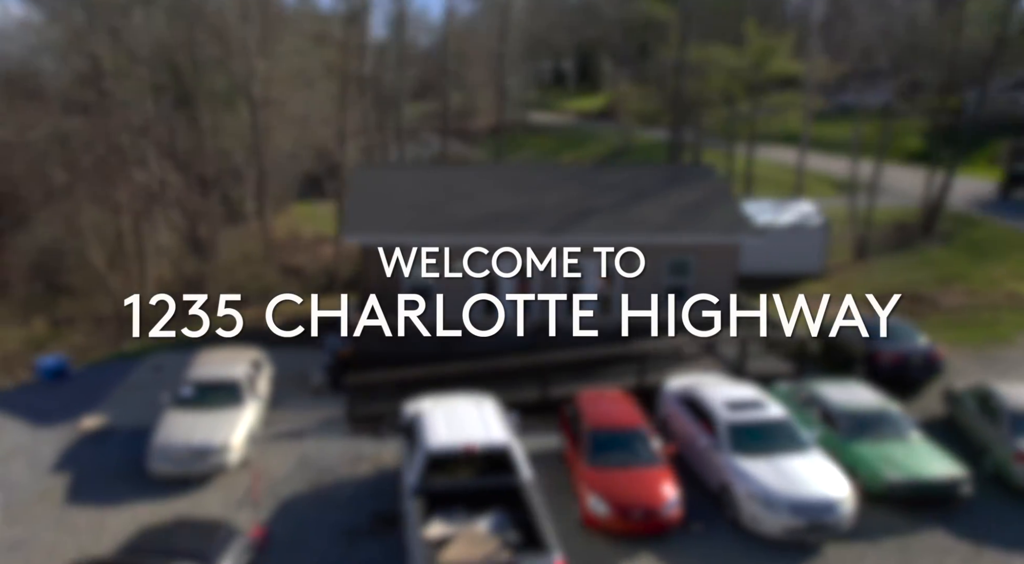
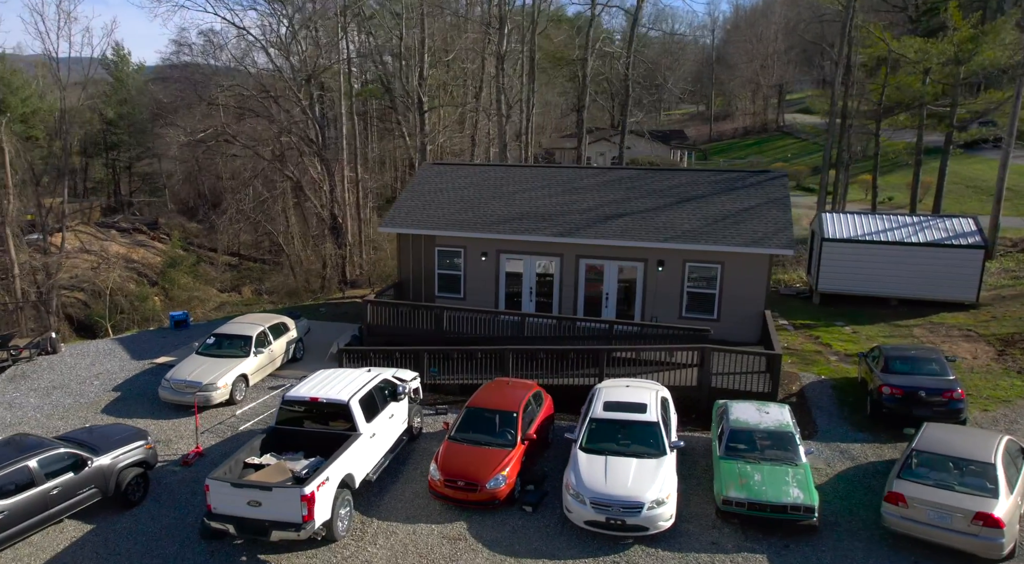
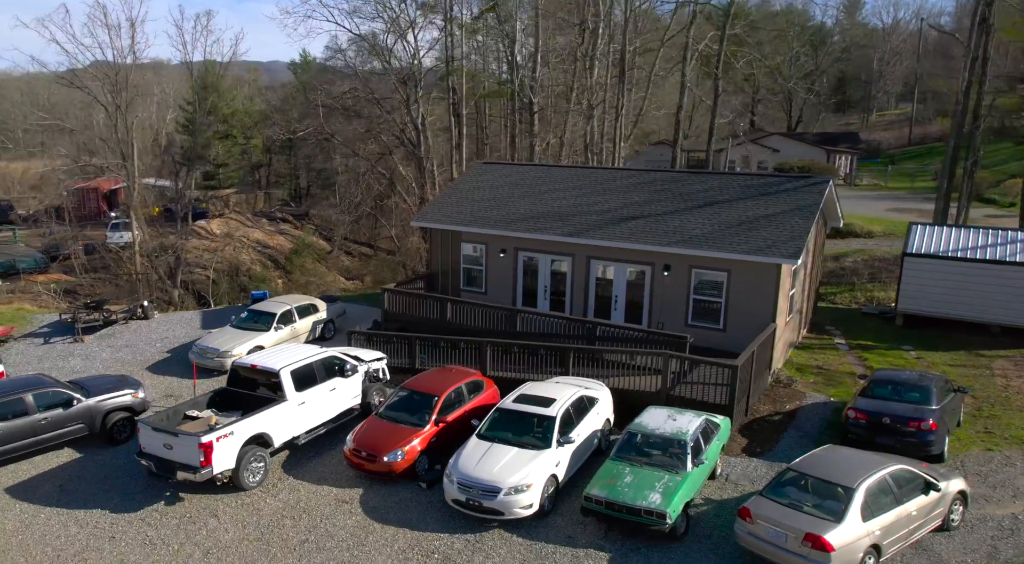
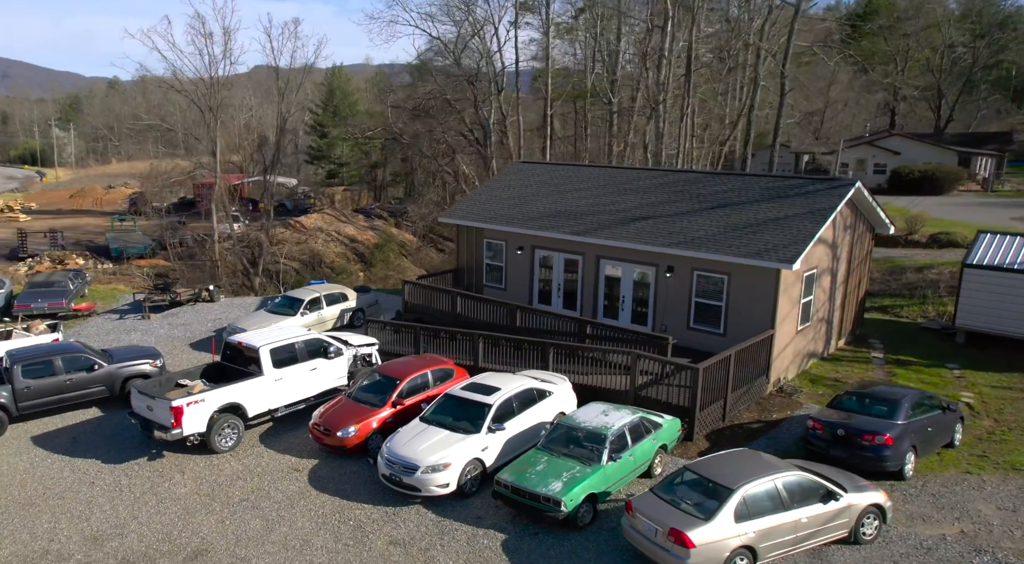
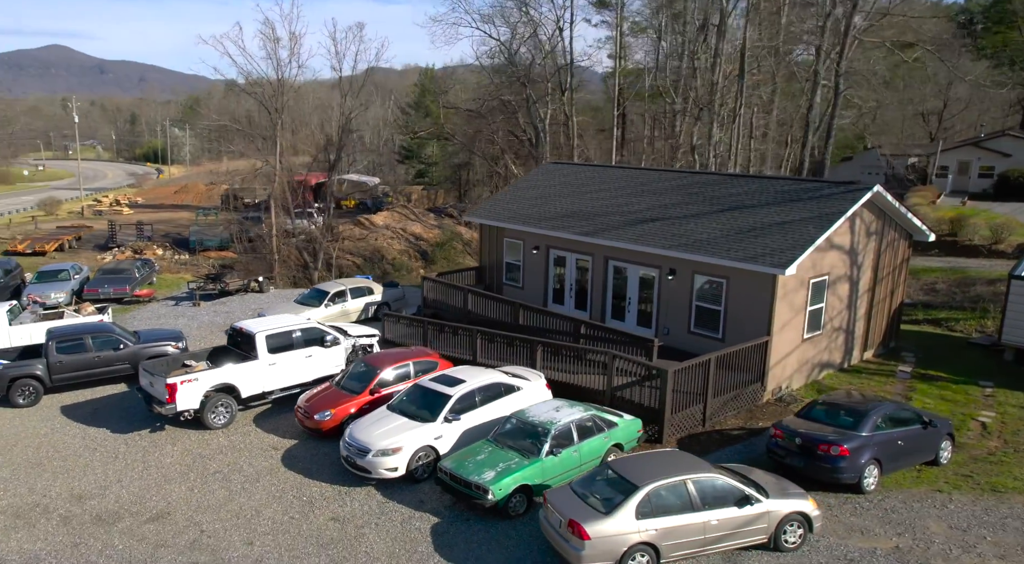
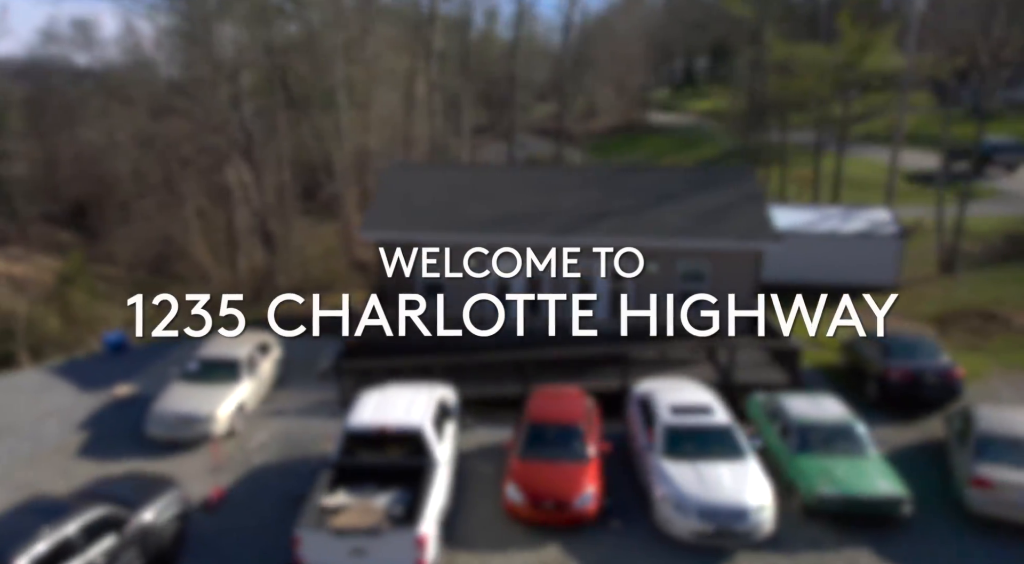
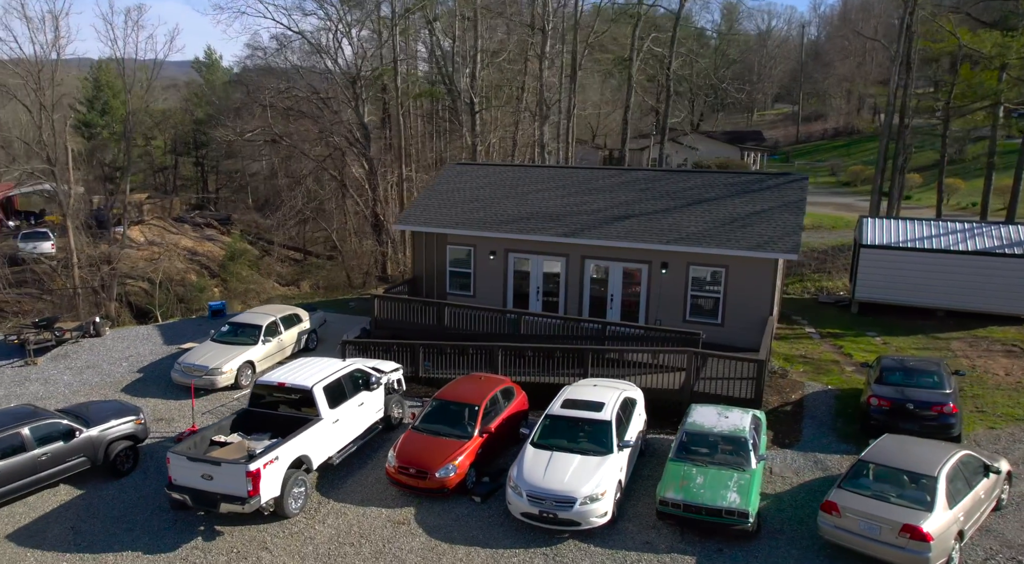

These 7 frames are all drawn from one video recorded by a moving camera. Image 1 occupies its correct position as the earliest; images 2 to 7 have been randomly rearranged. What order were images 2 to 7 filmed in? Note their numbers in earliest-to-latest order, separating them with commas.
6, 2, 7, 3, 4, 5
